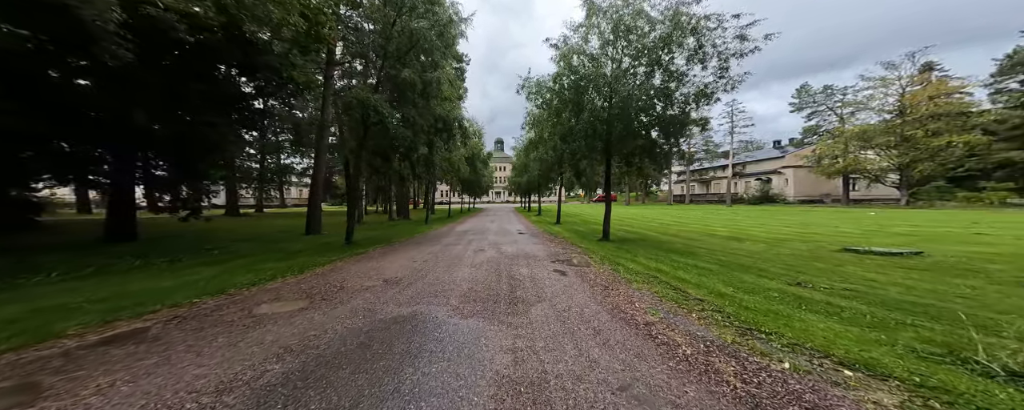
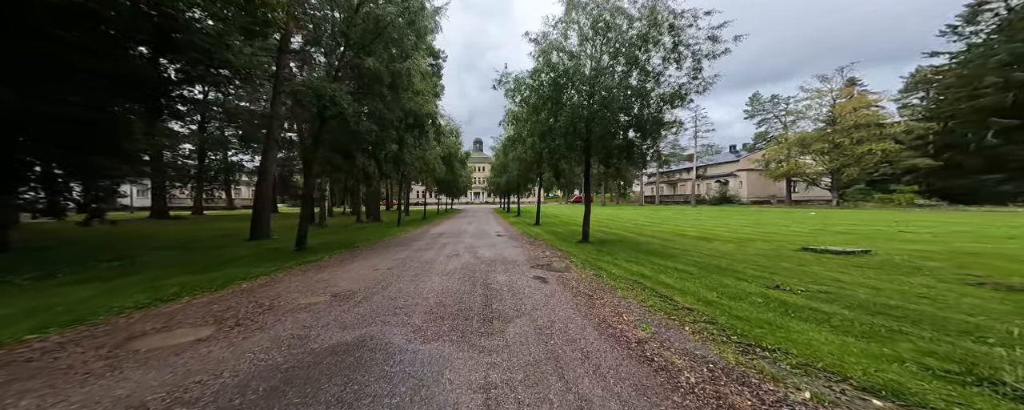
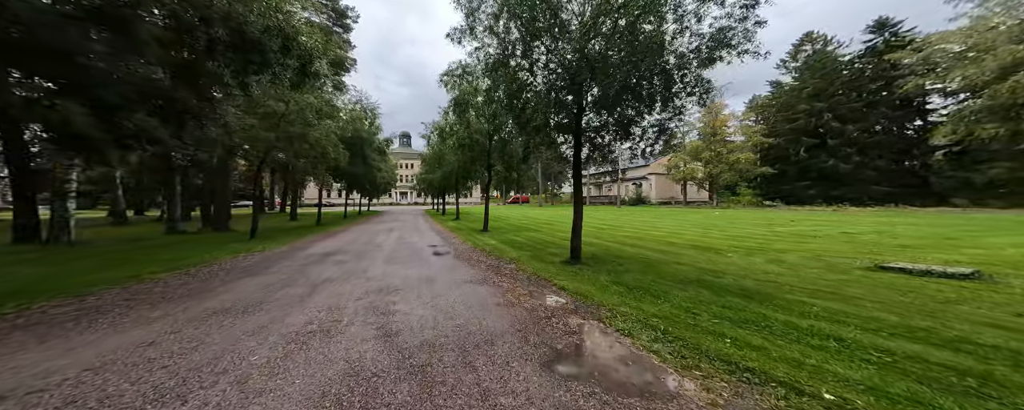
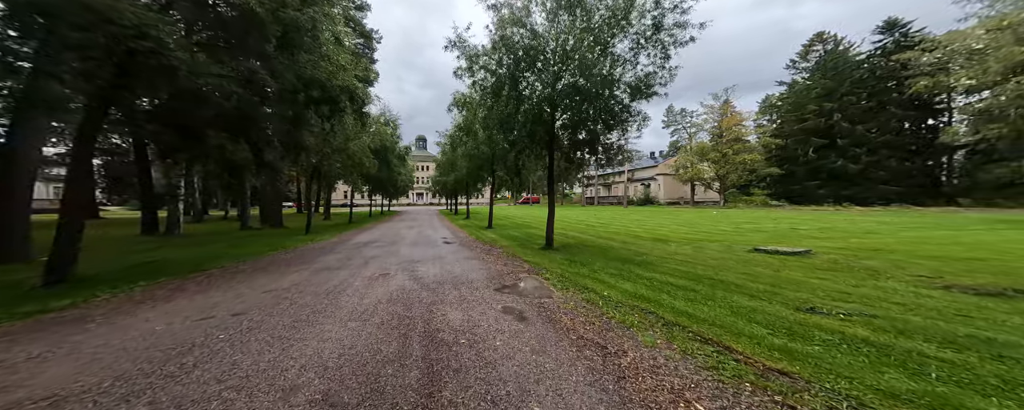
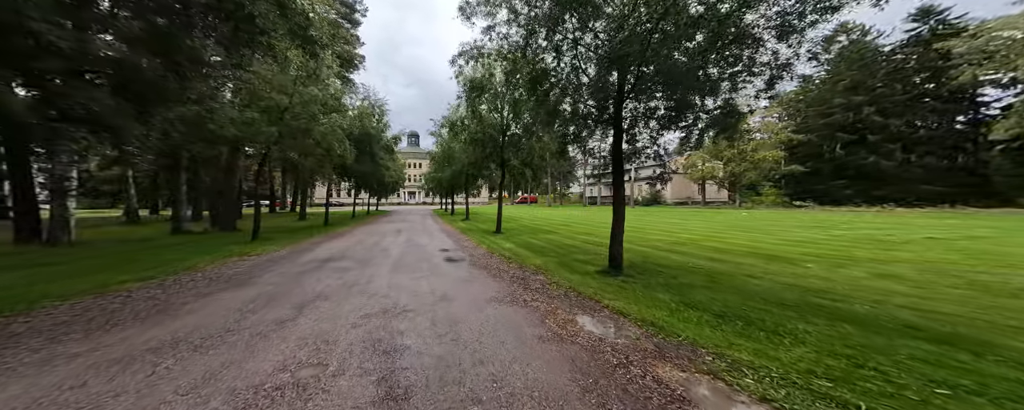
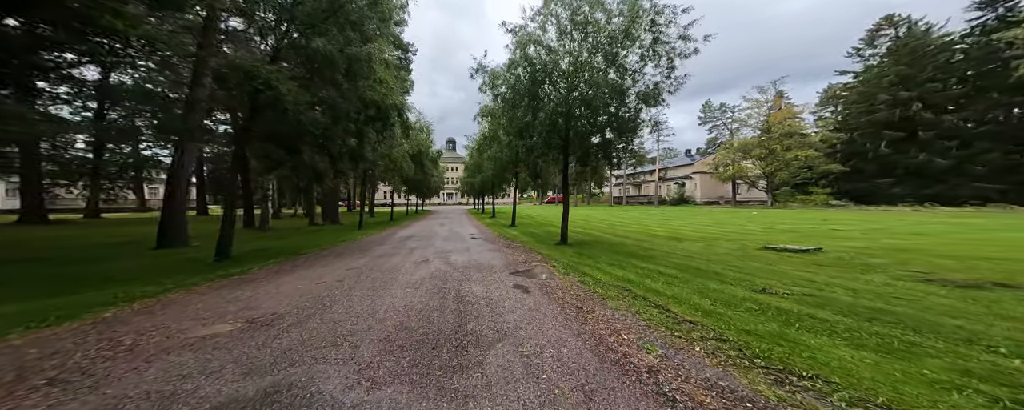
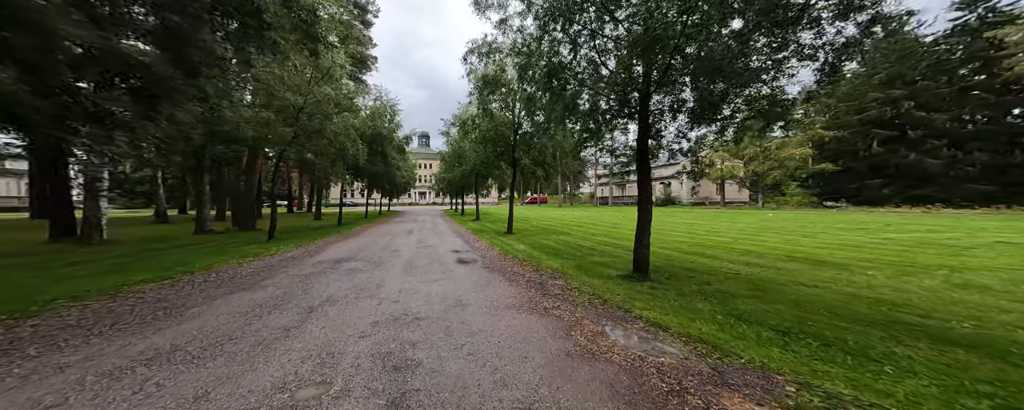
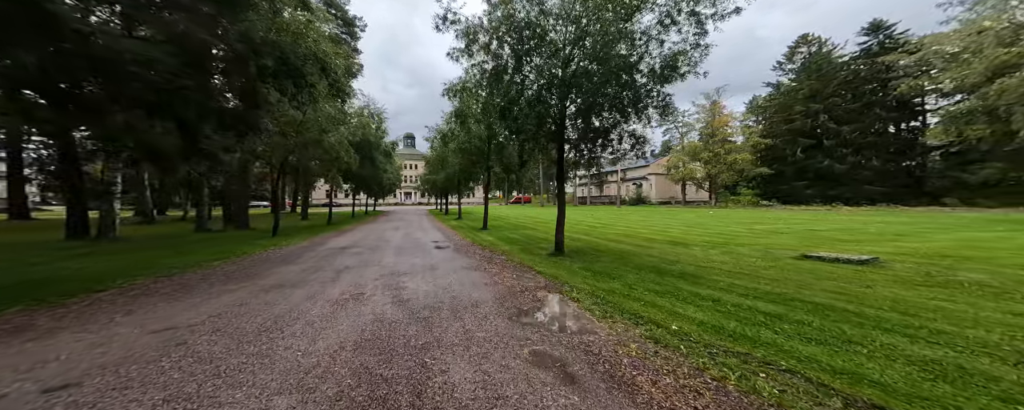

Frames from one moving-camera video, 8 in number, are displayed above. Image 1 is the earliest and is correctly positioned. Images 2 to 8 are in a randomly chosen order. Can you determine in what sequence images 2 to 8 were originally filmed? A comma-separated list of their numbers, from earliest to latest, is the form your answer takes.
2, 6, 4, 8, 3, 5, 7
